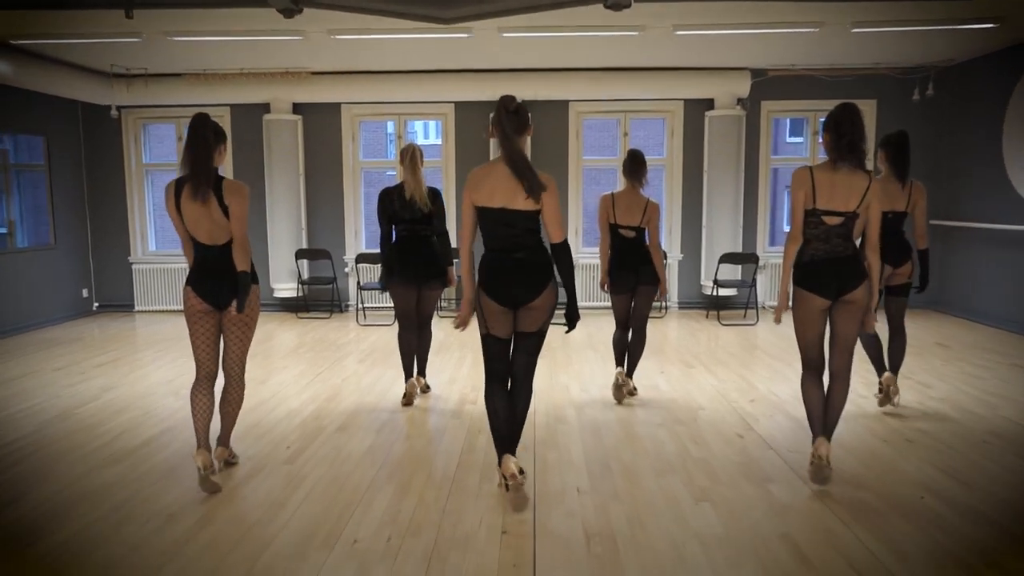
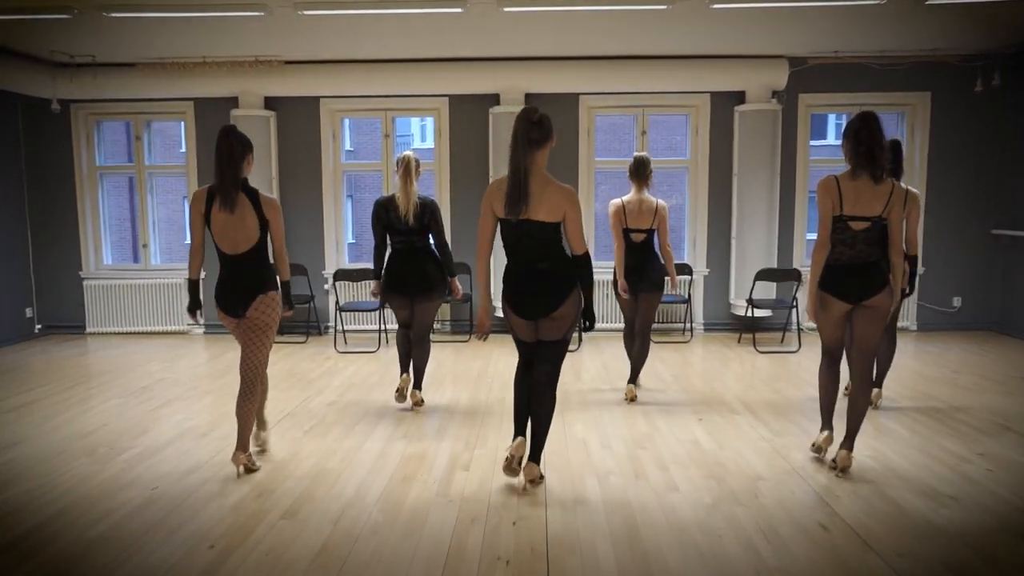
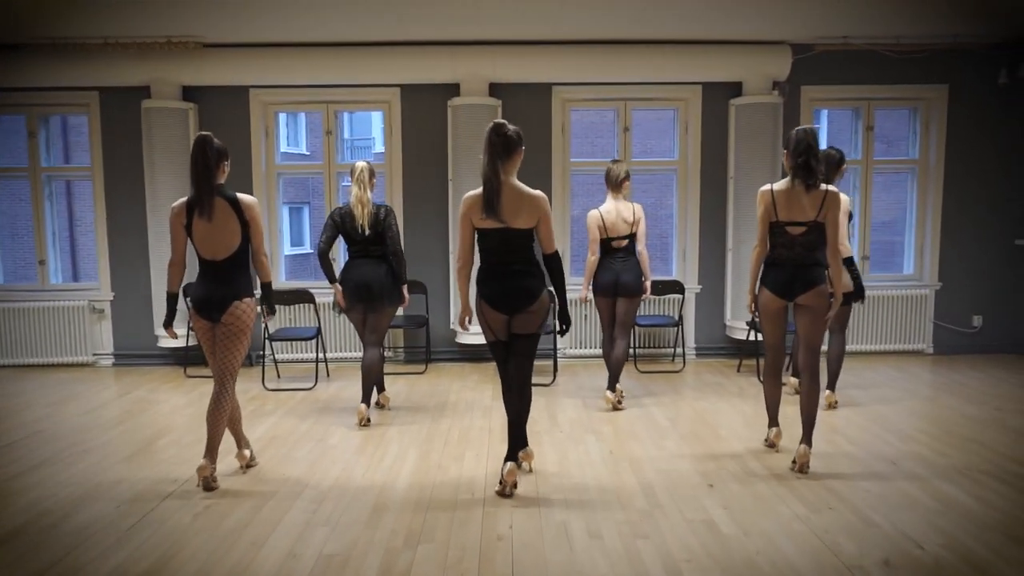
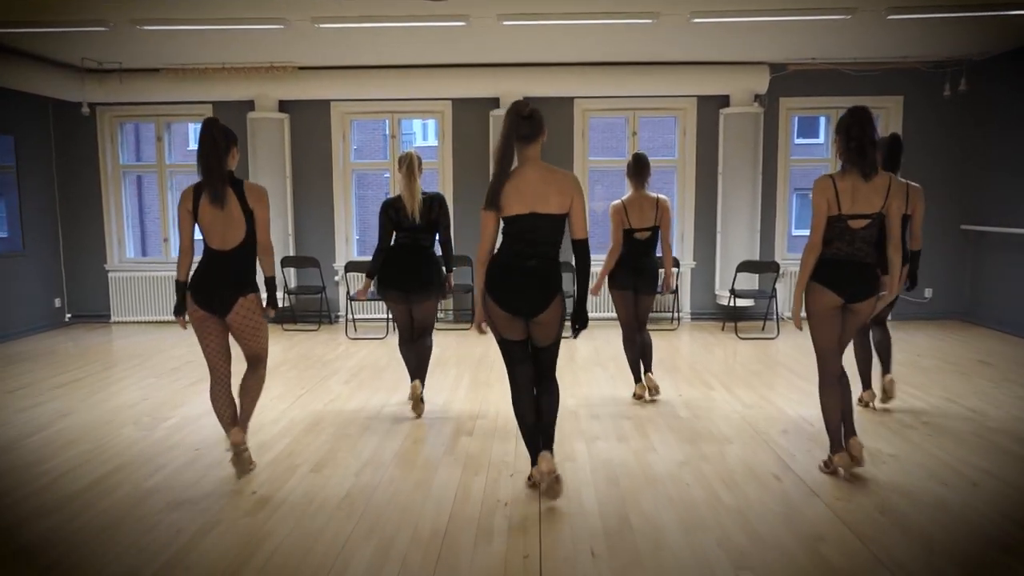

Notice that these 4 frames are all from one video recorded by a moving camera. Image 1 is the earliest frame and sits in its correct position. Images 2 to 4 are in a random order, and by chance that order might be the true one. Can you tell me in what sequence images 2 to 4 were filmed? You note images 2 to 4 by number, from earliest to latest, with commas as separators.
4, 2, 3
